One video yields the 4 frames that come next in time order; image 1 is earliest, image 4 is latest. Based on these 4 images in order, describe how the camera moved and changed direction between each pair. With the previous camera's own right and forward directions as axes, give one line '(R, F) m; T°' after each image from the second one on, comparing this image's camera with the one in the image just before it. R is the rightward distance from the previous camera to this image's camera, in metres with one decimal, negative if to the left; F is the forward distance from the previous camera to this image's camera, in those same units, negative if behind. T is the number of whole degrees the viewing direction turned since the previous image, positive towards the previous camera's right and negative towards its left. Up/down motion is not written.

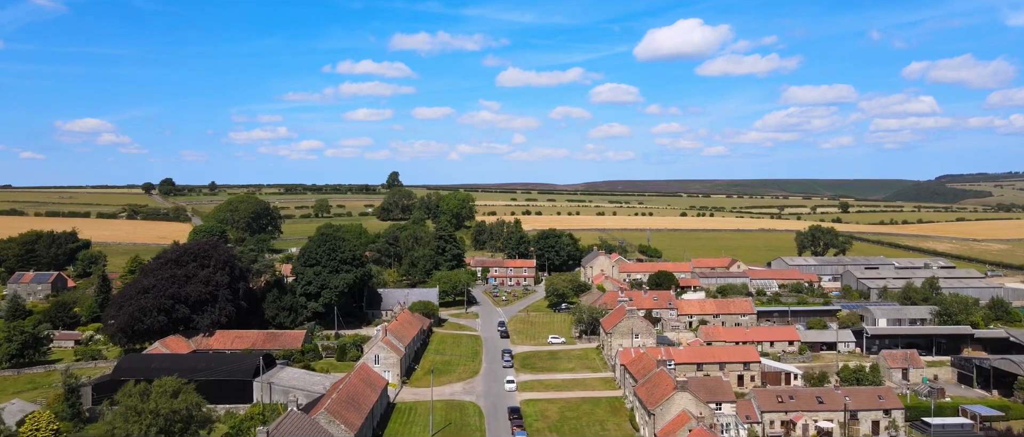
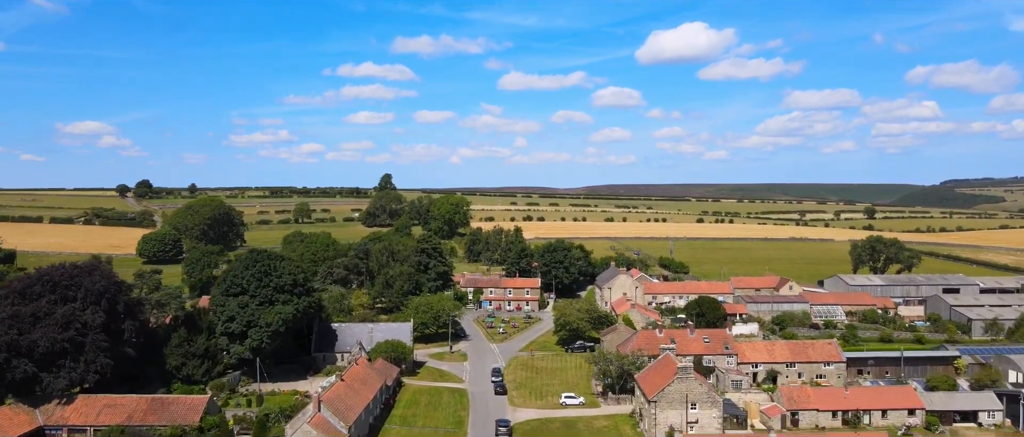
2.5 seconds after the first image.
(+0.1, +18.4) m; 0°
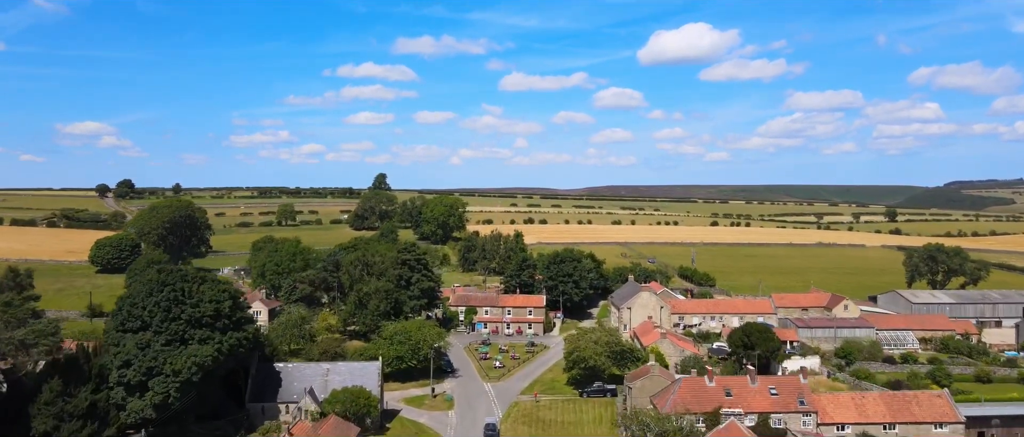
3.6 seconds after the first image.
(+0.1, +13.1) m; 0°
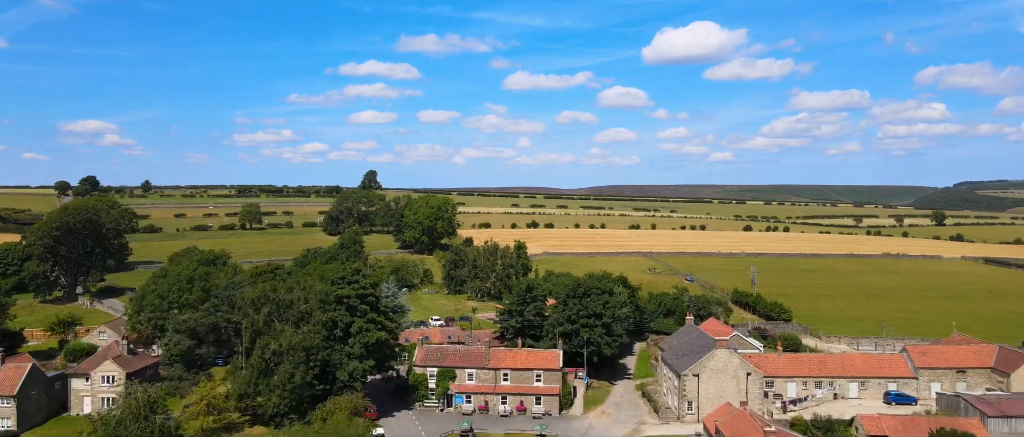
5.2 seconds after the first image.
(+0.2, +23.6) m; 0°
